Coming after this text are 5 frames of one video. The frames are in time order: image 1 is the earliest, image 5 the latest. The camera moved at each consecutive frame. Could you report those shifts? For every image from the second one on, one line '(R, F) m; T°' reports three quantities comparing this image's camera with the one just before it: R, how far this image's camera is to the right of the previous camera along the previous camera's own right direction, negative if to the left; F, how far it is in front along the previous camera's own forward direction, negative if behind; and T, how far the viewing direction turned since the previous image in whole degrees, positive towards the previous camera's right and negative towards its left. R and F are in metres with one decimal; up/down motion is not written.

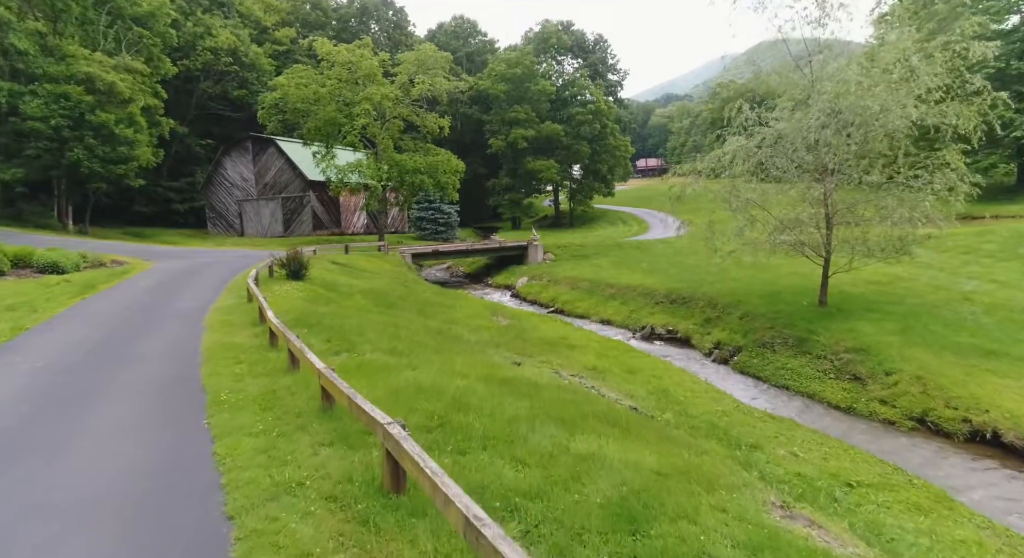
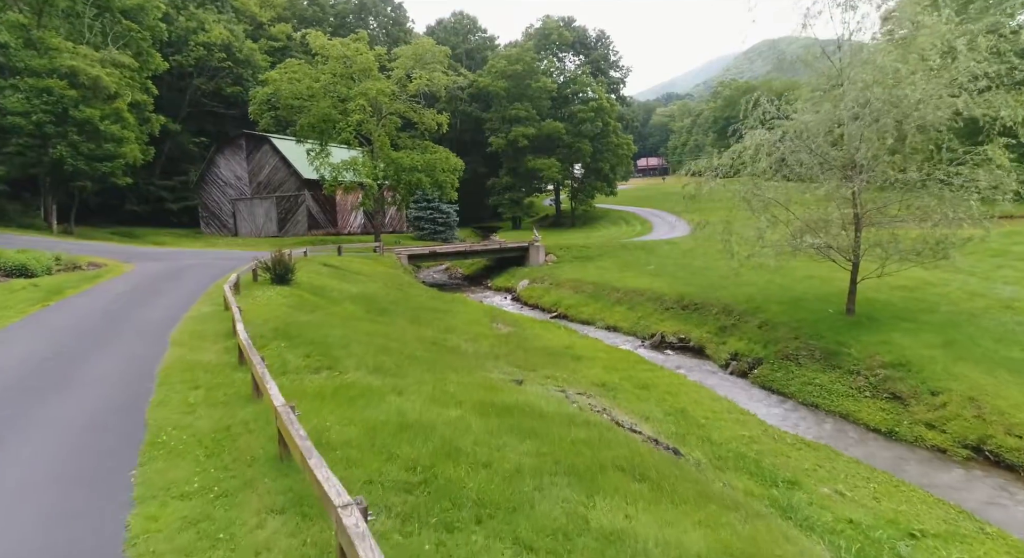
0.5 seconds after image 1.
(0.0, +1.7) m; 0°
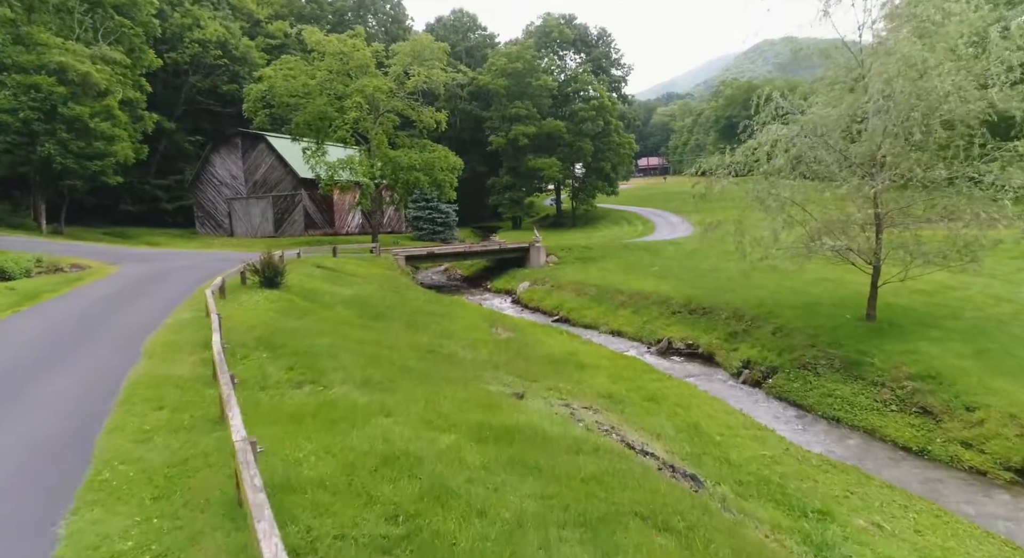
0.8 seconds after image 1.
(0.0, +1.1) m; 0°
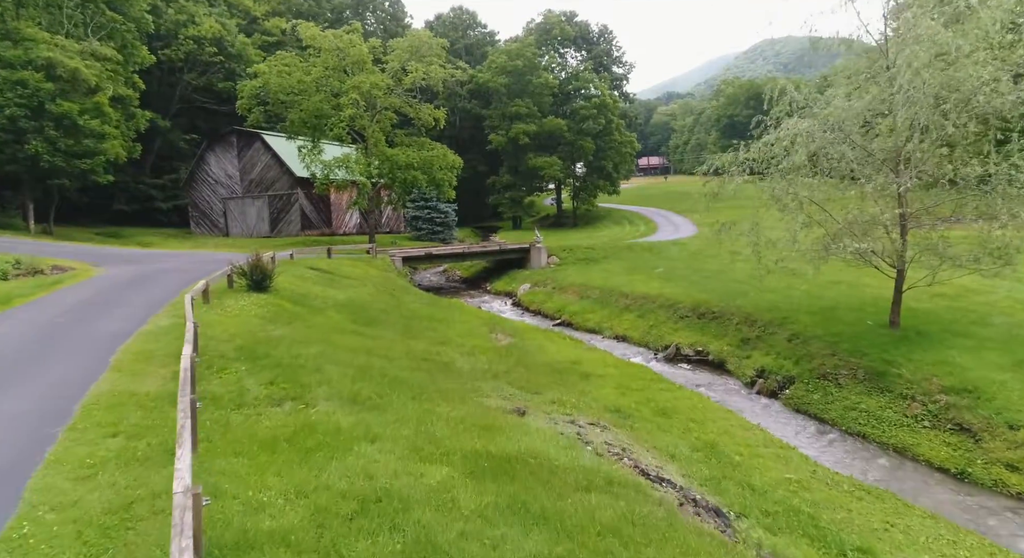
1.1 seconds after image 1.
(0.0, +1.1) m; 0°
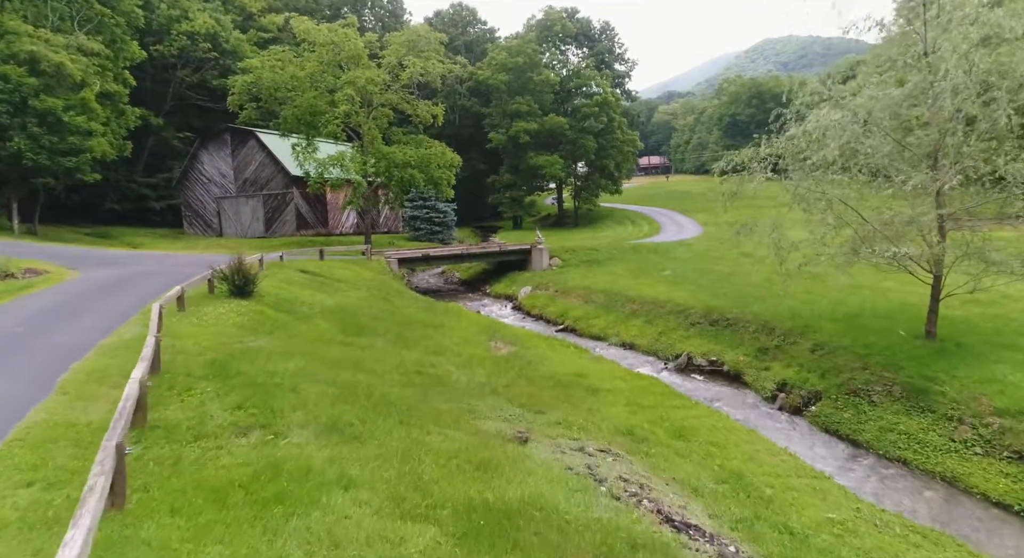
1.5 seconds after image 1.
(0.0, +1.5) m; 0°
